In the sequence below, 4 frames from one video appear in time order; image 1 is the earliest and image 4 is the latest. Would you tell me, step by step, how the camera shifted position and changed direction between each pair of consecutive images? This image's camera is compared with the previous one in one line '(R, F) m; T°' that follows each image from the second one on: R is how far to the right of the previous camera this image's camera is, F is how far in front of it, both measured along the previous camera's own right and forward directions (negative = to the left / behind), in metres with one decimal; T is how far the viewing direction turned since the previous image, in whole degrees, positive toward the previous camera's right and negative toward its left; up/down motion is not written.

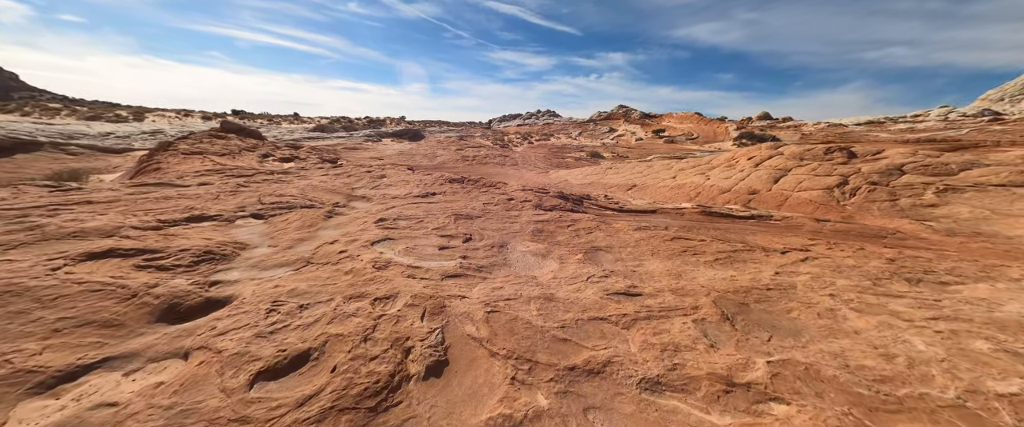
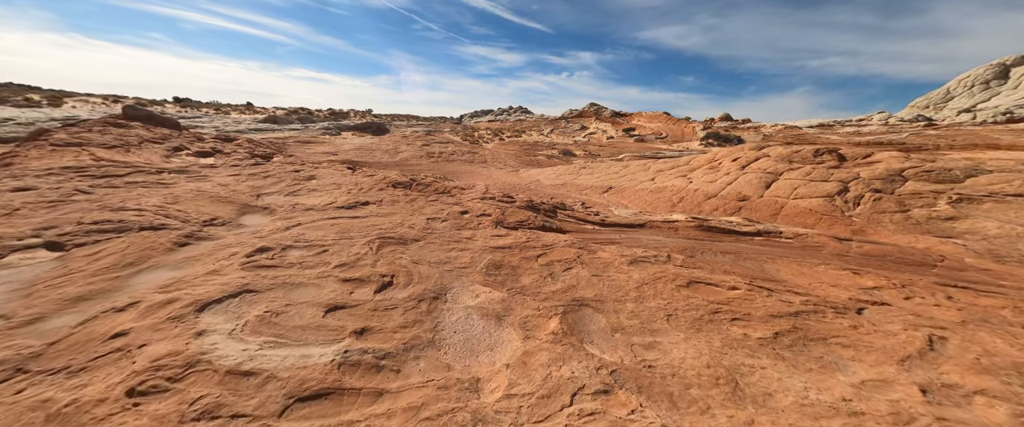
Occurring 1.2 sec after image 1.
(+0.4, +2.2) m; +5°
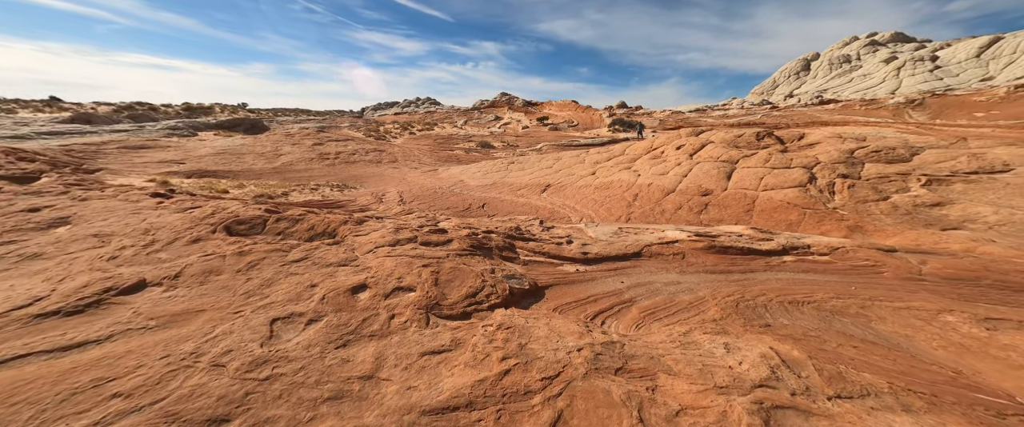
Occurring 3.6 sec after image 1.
(-0.2, +3.3) m; +14°
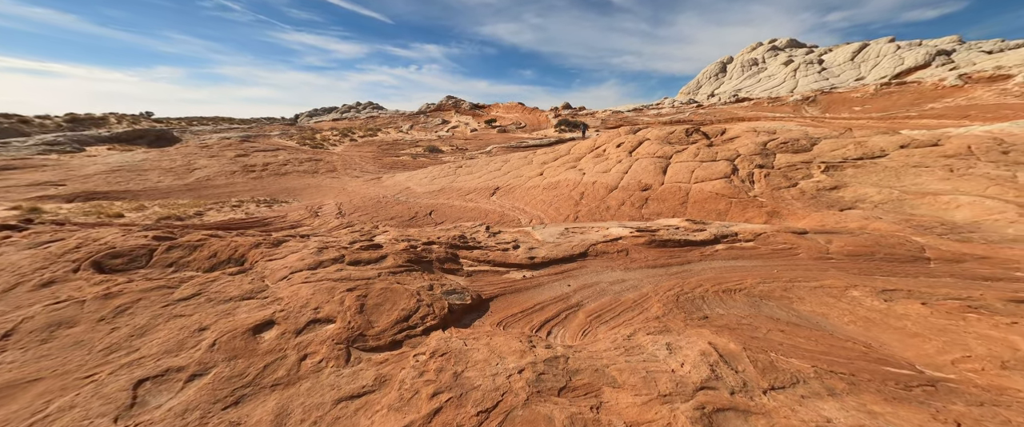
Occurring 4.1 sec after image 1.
(+0.3, +0.3) m; +8°
